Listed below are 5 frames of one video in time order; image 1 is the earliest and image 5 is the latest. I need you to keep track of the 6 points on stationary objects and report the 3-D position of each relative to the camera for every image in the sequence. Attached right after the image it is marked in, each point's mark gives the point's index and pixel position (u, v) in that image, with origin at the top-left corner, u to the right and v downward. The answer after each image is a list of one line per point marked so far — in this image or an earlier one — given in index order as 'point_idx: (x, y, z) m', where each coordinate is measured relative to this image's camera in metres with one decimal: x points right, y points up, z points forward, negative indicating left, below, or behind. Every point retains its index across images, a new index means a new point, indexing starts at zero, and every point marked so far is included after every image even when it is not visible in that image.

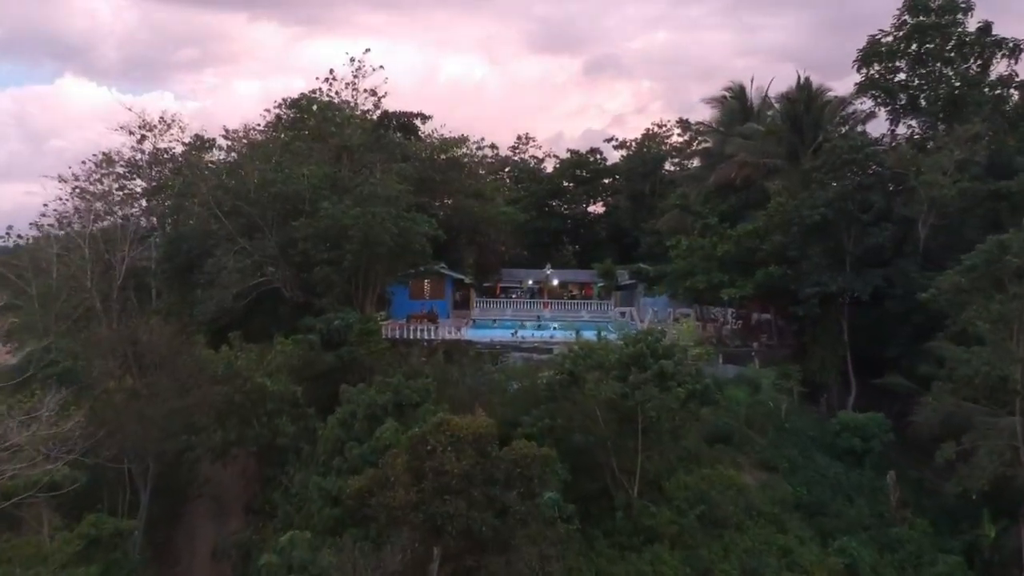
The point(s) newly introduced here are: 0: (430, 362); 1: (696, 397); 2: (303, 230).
0: (-1.9, -1.7, +18.2) m
1: (+3.4, -2.0, +14.4) m
2: (-5.2, +1.4, +19.4) m
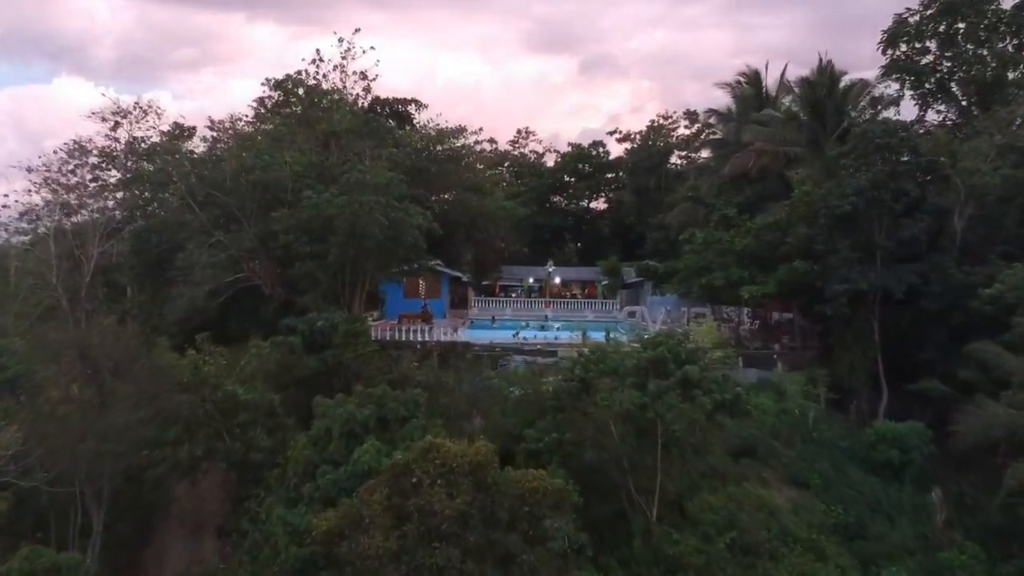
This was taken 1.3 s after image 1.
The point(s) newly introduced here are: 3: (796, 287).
0: (-1.9, -1.6, +16.4) m
1: (+3.4, -1.9, +12.7) m
2: (-5.2, +1.5, +17.7) m
3: (+7.2, 0.0, +19.9) m
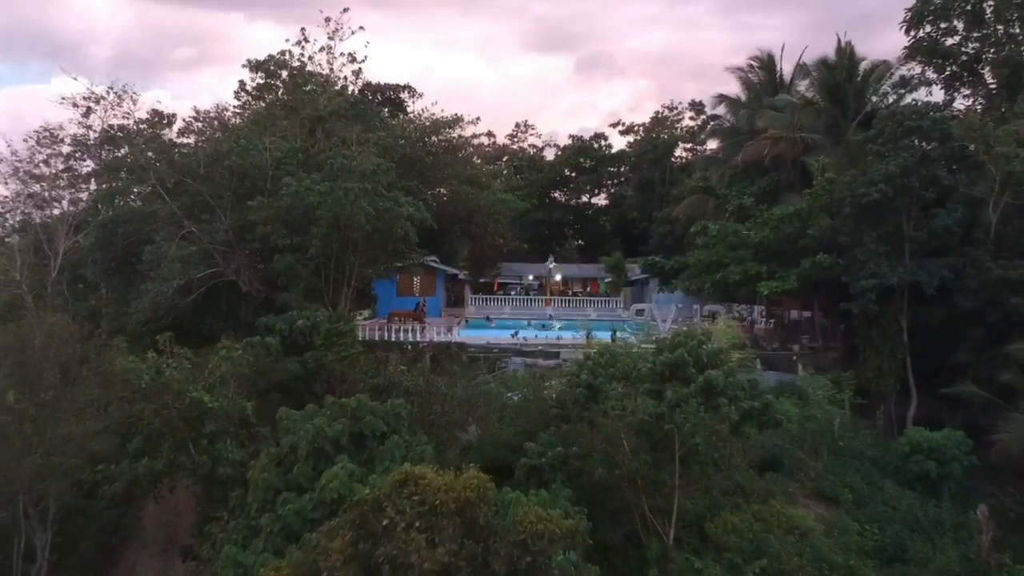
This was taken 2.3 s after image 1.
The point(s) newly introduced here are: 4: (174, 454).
0: (-1.9, -1.5, +14.9) m
1: (+3.4, -1.9, +11.2) m
2: (-5.2, +1.6, +16.2) m
3: (+7.1, +0.1, +18.4) m
4: (-5.4, -2.7, +12.6) m
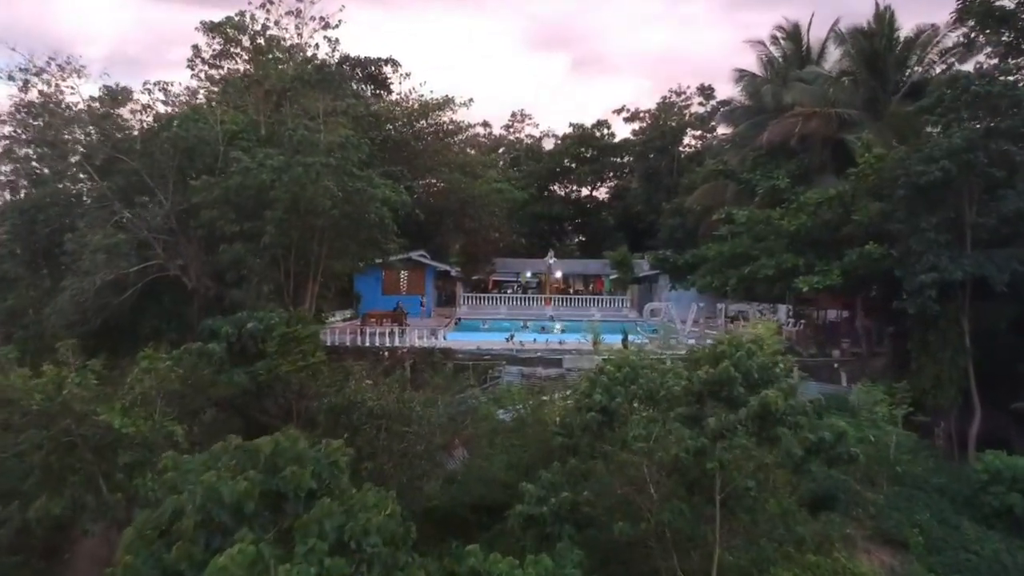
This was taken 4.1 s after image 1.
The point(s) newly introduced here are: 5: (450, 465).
0: (-2.0, -1.5, +12.3) m
1: (+3.3, -1.8, +8.6) m
2: (-5.3, +1.6, +13.5) m
3: (+7.0, +0.2, +15.8) m
4: (-5.5, -2.6, +10.0) m
5: (-0.8, -2.4, +10.3) m
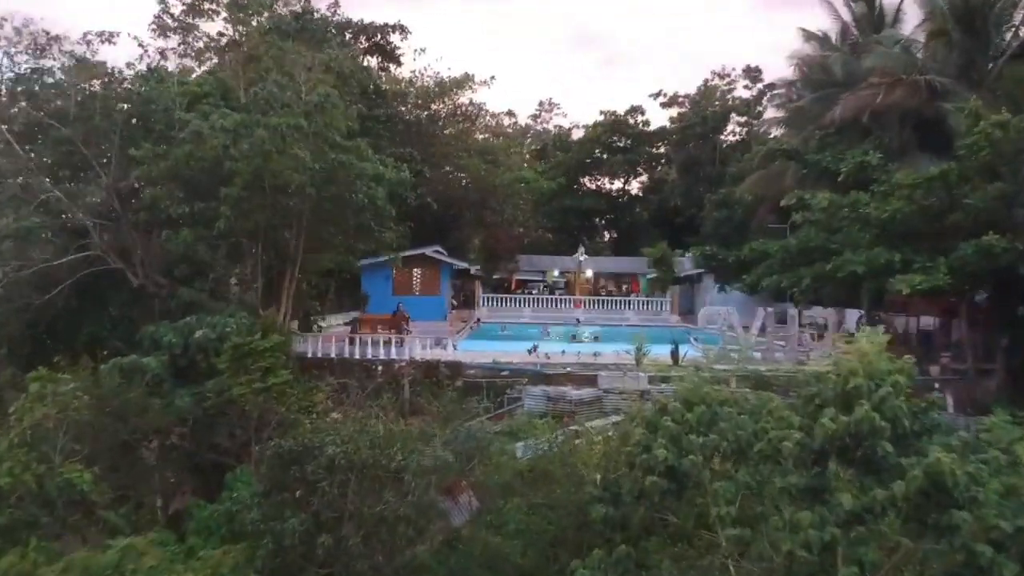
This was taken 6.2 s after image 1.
0: (-1.7, -1.5, +9.4) m
1: (+3.4, -1.8, +5.5) m
2: (-5.0, +1.7, +10.8) m
3: (+7.4, +0.2, +12.6) m
4: (-5.3, -2.6, +7.2) m
5: (-0.7, -2.3, +7.4) m
